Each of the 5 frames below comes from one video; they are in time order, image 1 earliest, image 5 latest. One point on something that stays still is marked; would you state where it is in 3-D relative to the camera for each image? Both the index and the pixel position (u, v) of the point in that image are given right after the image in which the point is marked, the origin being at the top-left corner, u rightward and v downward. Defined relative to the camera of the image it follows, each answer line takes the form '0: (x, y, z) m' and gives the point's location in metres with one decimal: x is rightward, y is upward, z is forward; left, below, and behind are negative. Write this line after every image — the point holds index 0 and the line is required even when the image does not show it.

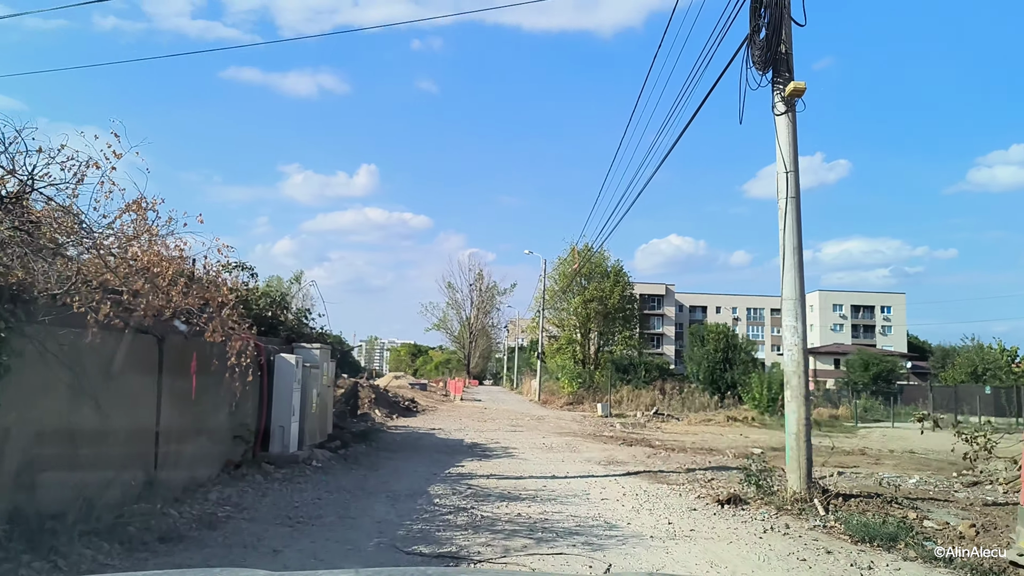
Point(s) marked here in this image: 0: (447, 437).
0: (-1.7, -3.9, +17.9) m
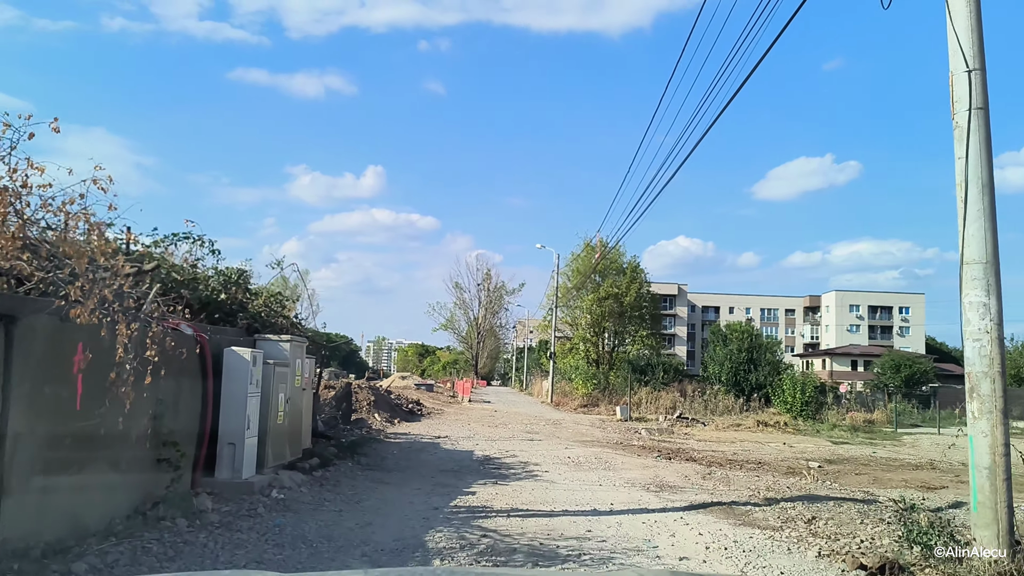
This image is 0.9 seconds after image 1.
0: (-1.4, -3.6, +15.3) m
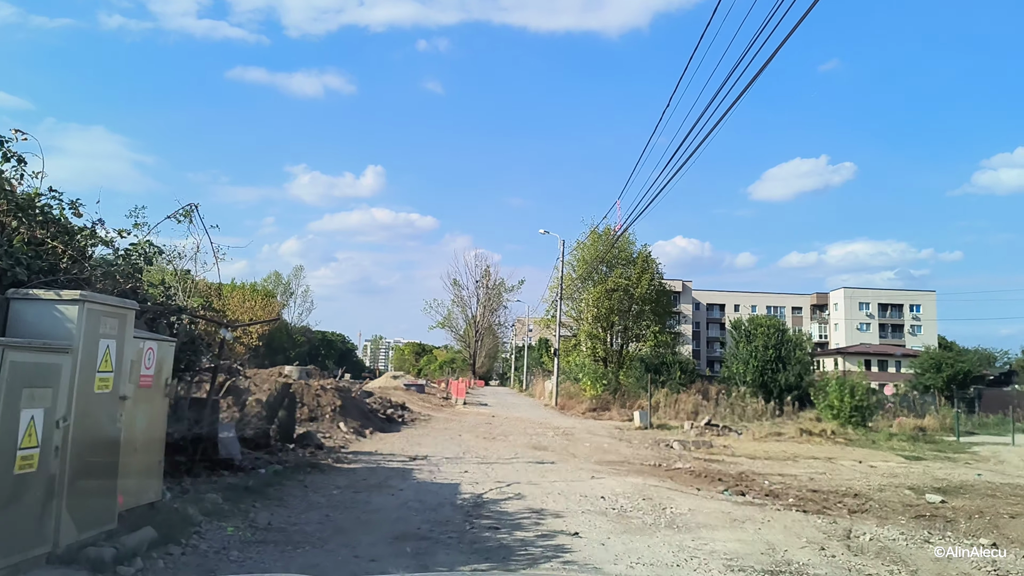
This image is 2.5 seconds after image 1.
0: (-1.3, -3.0, +10.7) m
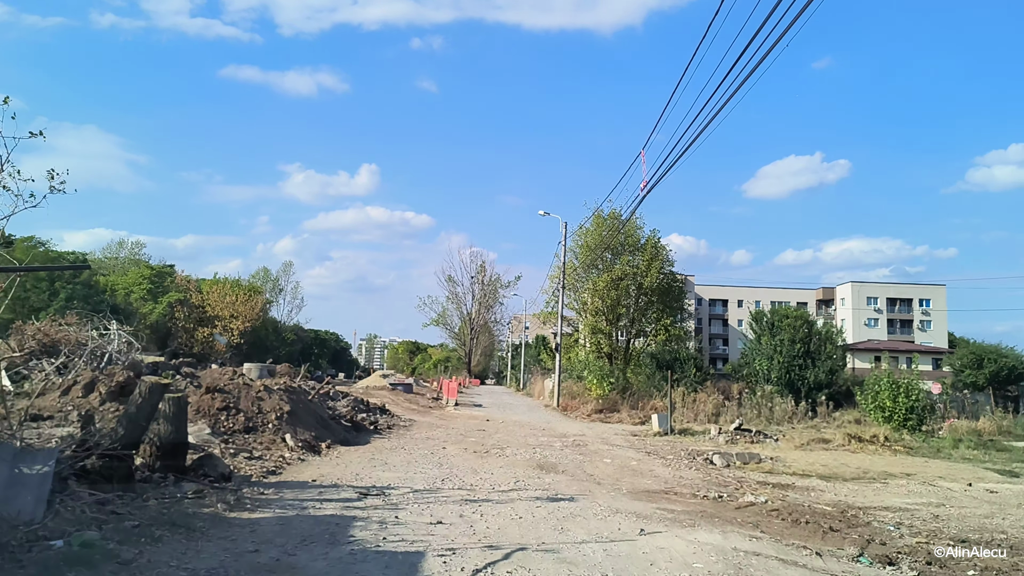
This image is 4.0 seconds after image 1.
0: (-1.3, -2.4, +6.5) m
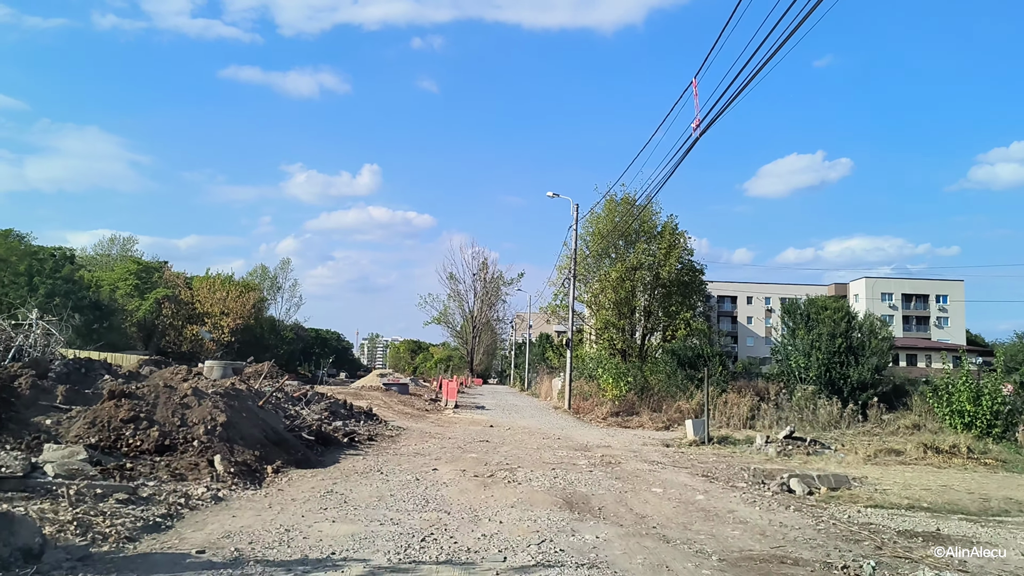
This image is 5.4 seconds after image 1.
0: (-1.1, -1.9, +2.6) m
